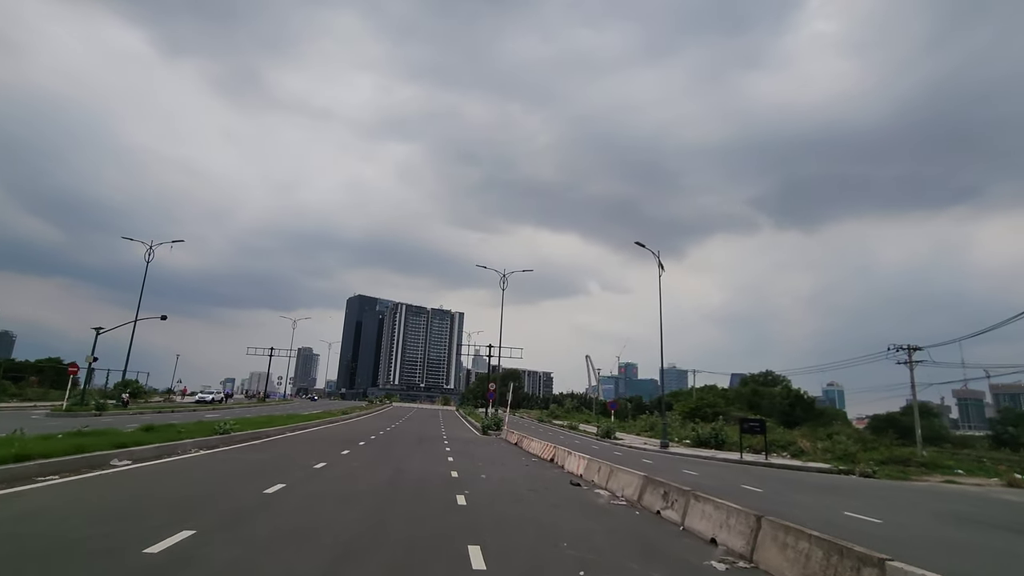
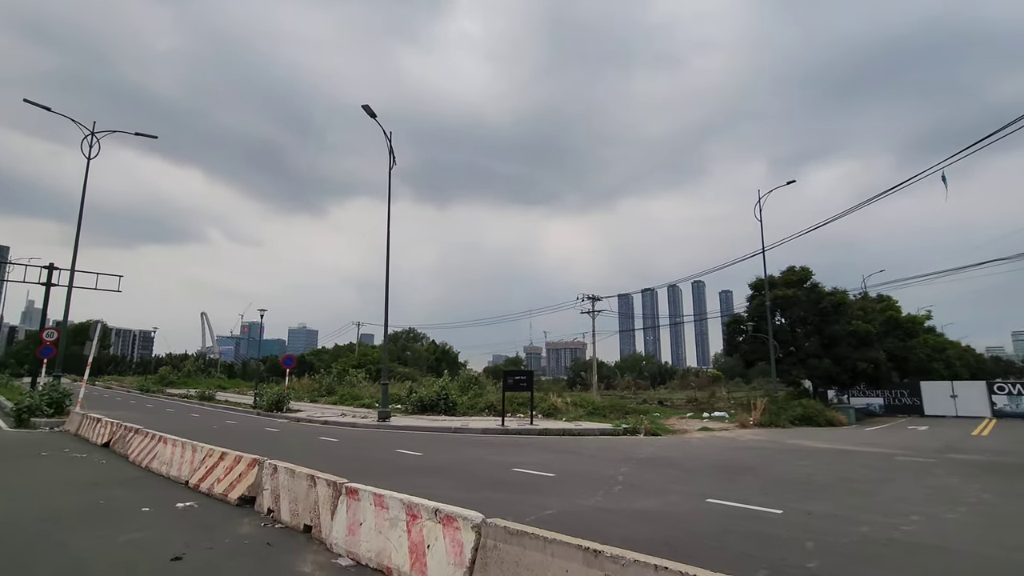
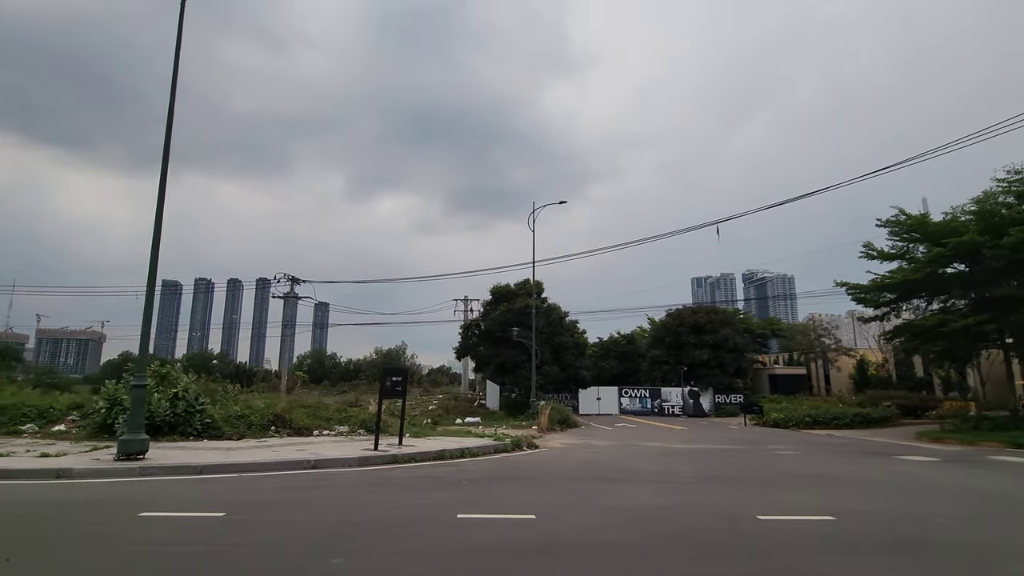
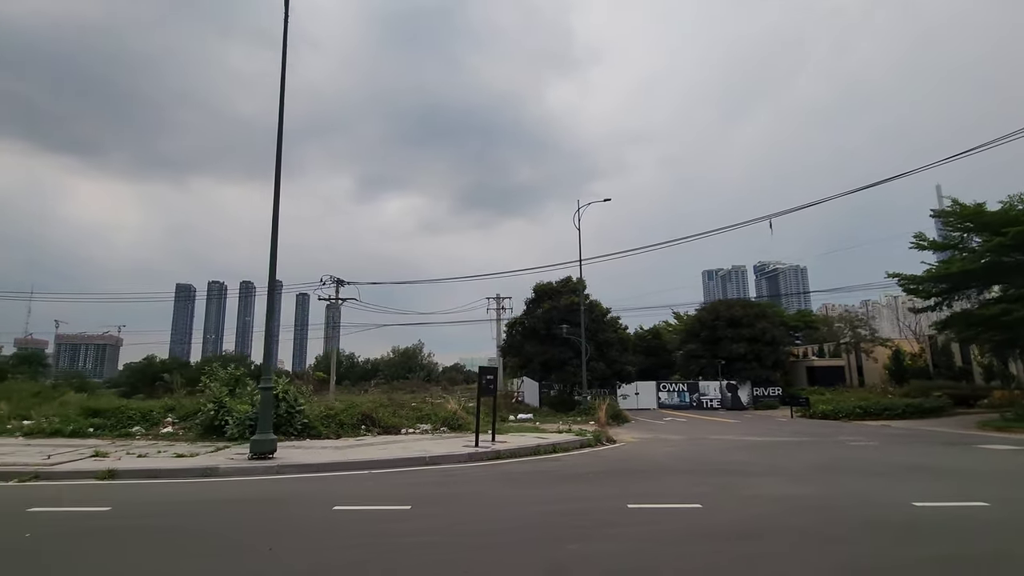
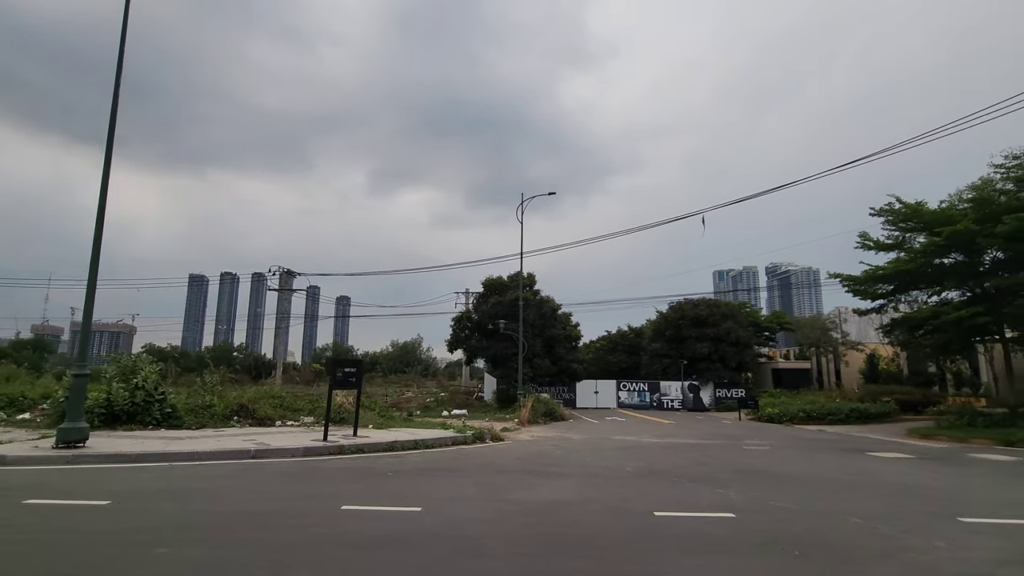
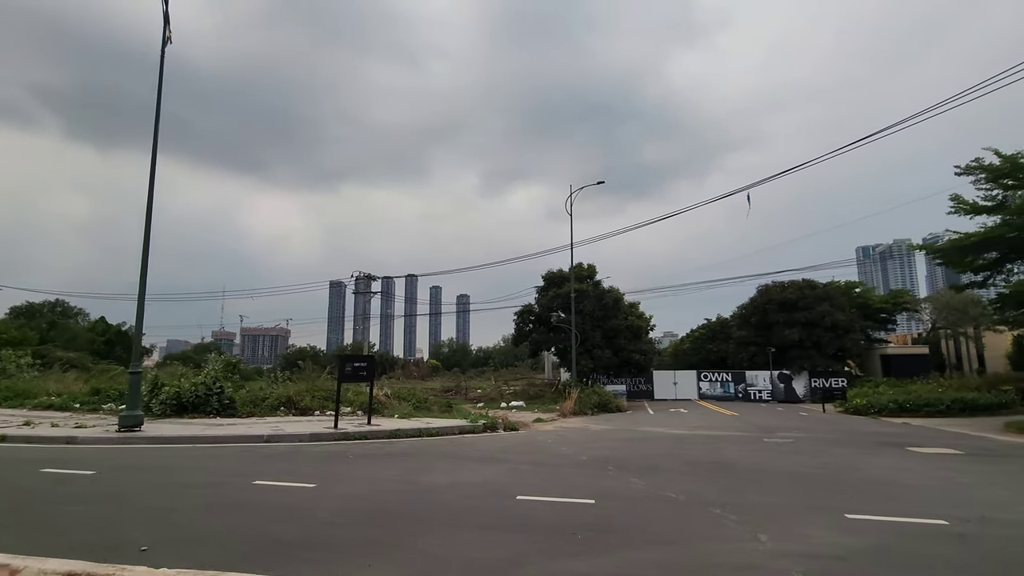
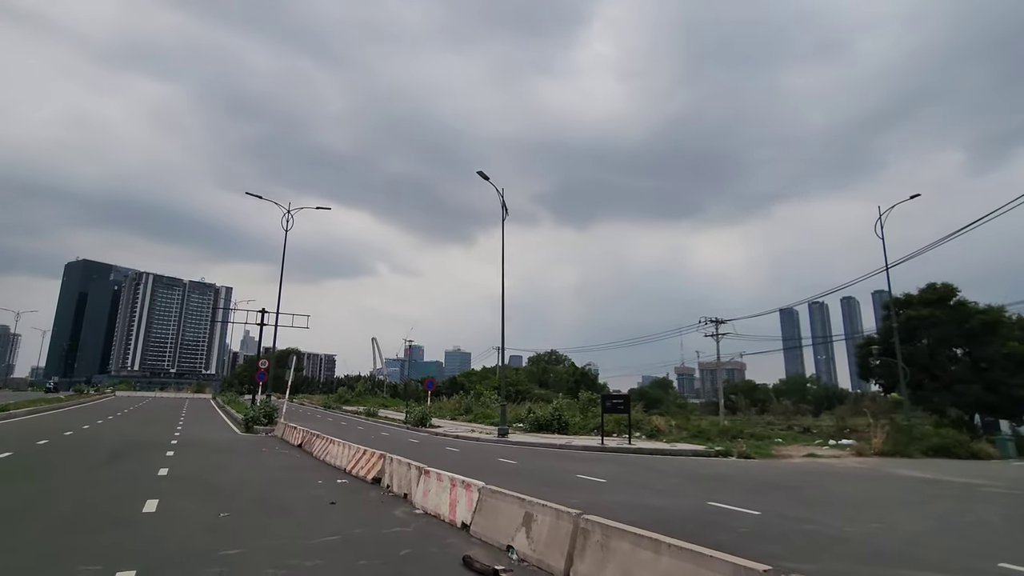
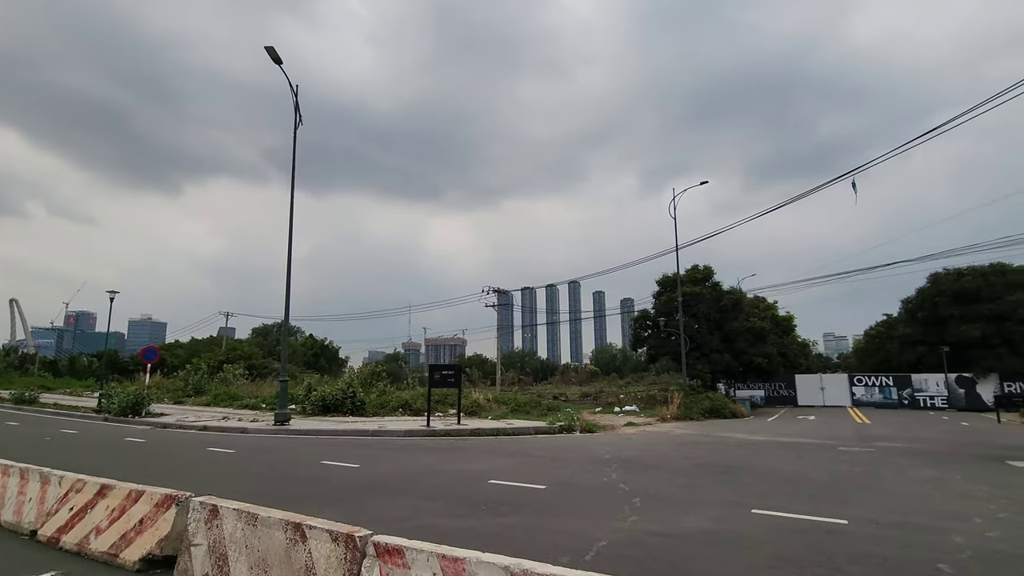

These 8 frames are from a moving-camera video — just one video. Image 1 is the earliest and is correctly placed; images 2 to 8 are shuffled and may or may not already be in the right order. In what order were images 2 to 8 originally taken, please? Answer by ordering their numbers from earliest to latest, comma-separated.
7, 2, 8, 6, 5, 3, 4
